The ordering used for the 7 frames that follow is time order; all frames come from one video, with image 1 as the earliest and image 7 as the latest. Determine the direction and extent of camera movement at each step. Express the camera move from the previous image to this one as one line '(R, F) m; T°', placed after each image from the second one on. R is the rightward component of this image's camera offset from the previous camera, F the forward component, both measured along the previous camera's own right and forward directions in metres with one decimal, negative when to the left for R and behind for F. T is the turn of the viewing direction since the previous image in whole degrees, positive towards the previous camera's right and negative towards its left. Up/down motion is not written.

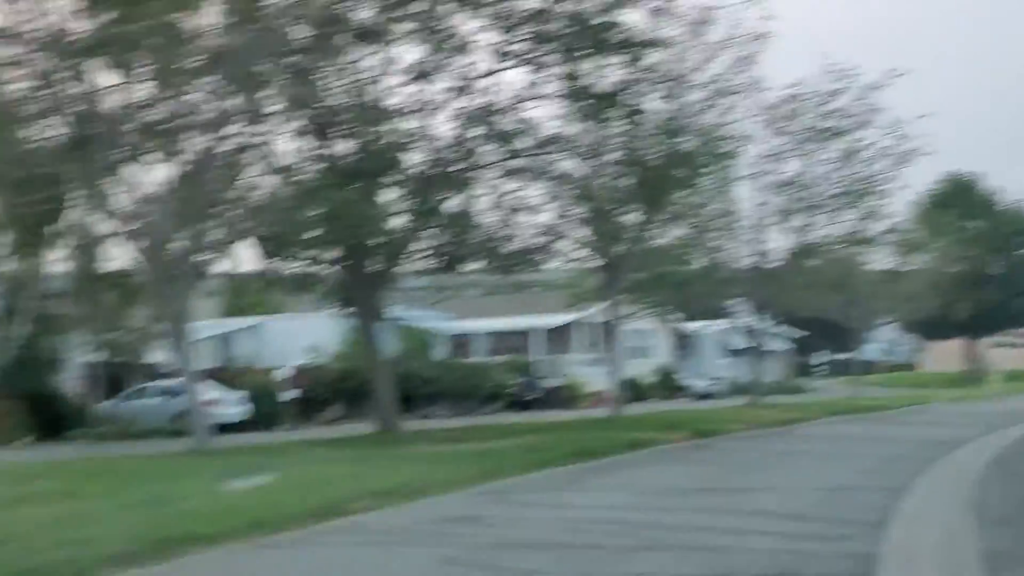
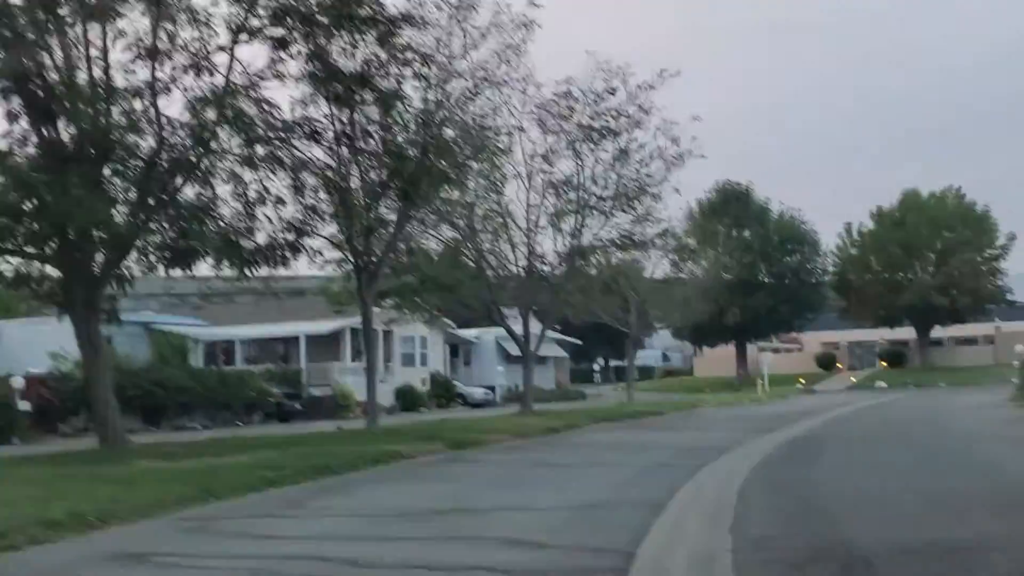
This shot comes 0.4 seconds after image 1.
(+0.7, +1.7) m; +9°
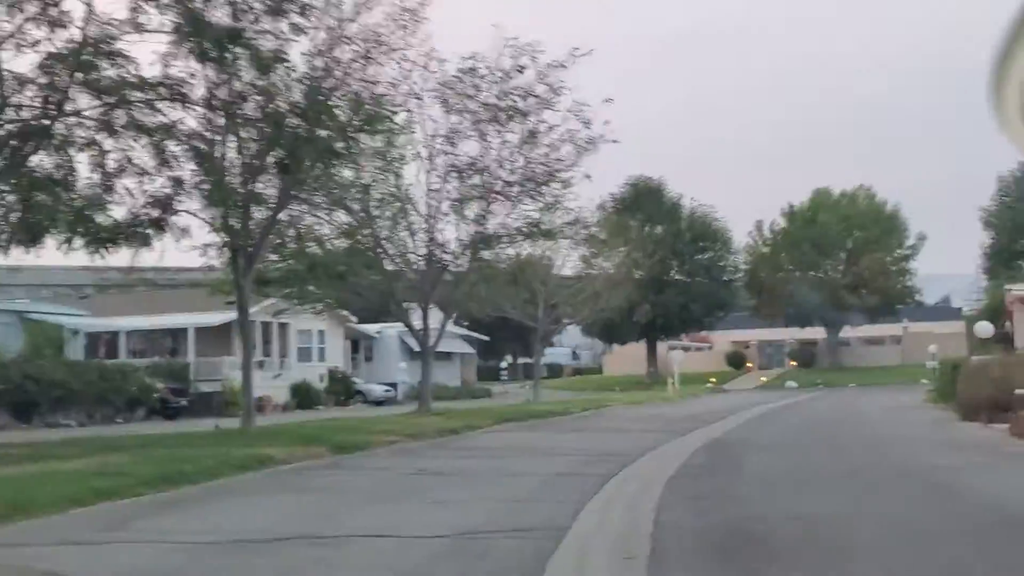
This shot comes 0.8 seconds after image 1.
(+0.3, +2.0) m; +4°
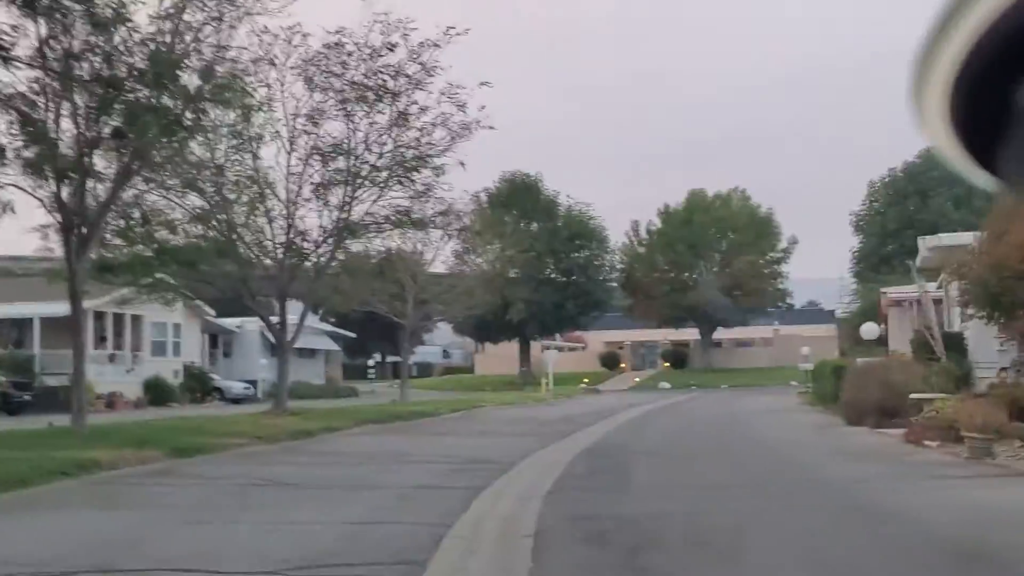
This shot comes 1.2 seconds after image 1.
(+0.1, +1.6) m; +5°
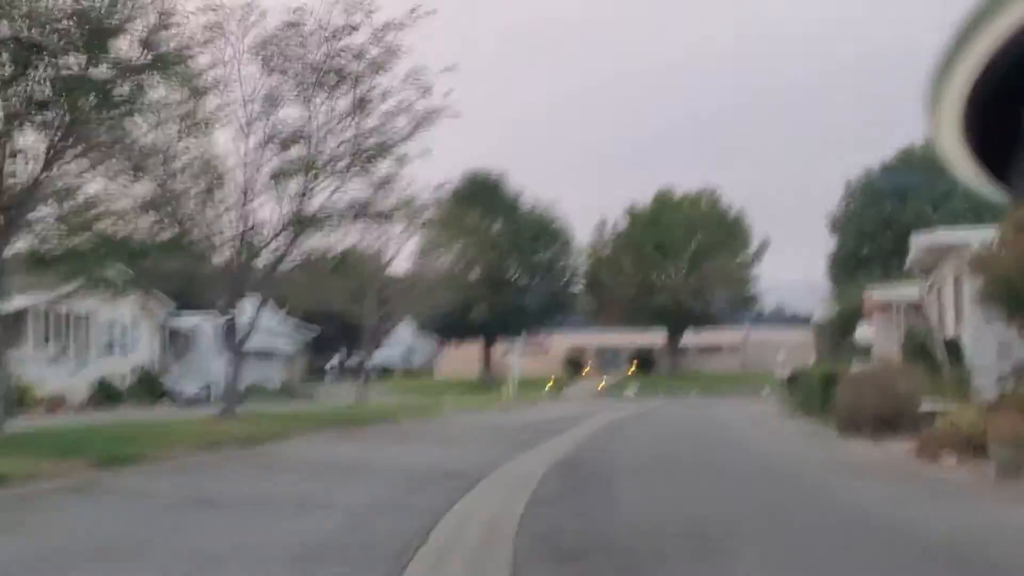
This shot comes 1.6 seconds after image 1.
(-0.1, +1.7) m; +2°
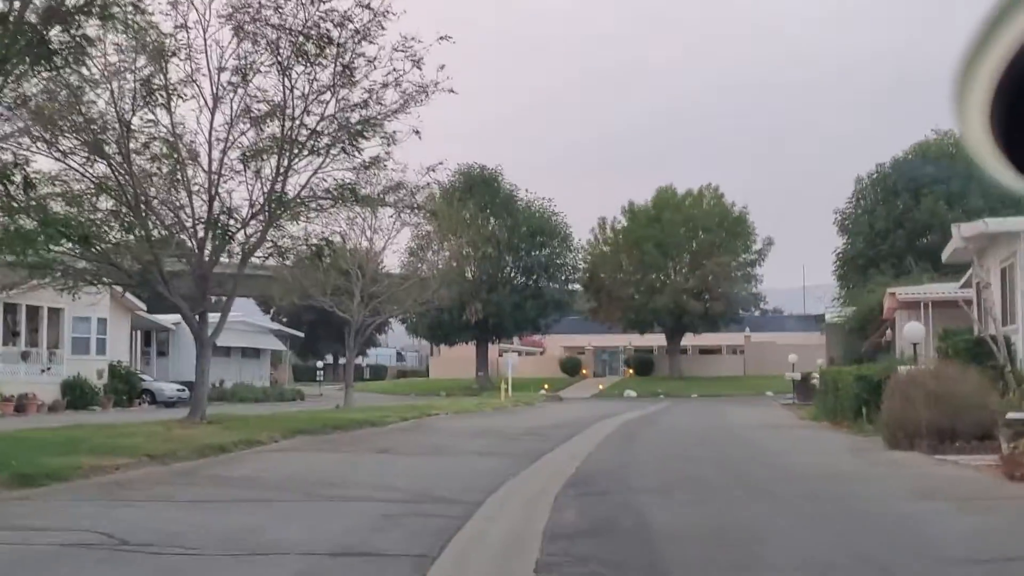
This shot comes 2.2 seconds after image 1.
(-0.1, +2.4) m; 0°
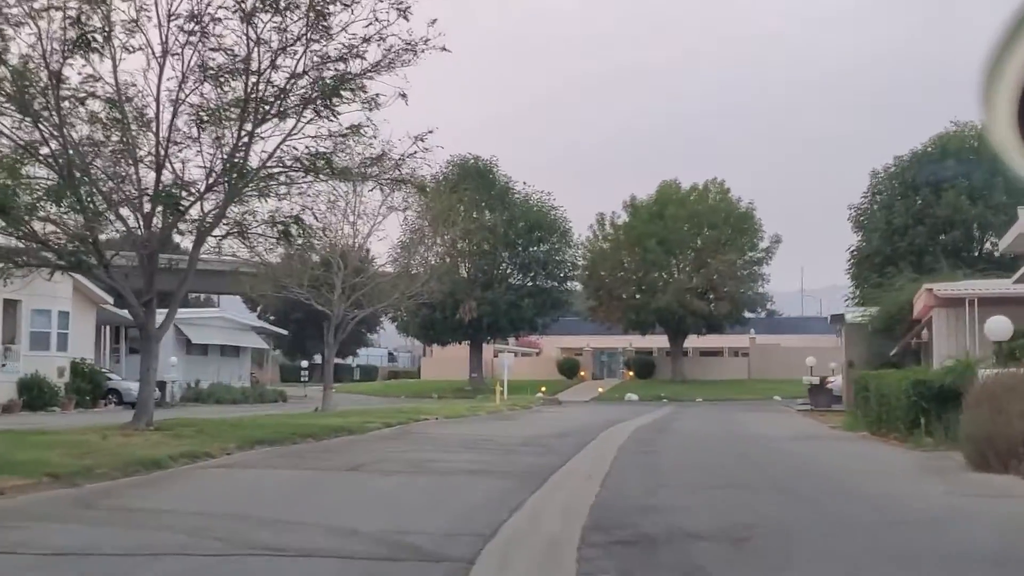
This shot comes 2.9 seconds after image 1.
(-0.1, +3.2) m; 0°
